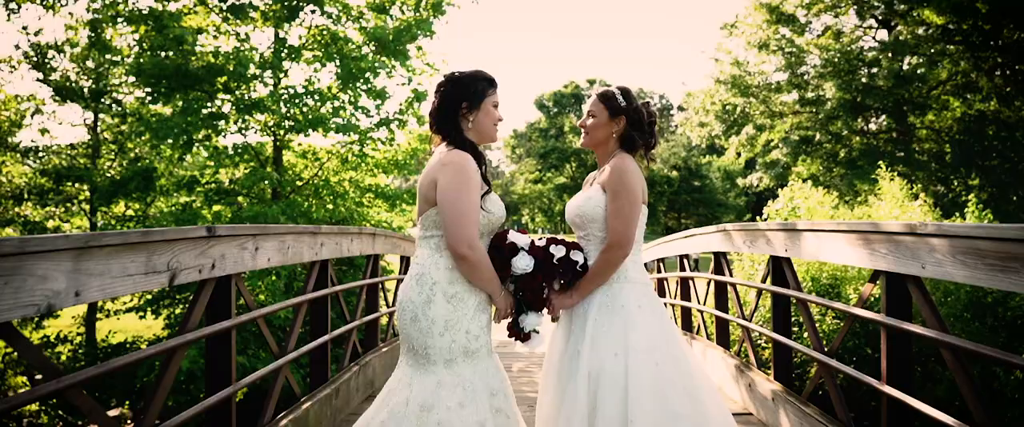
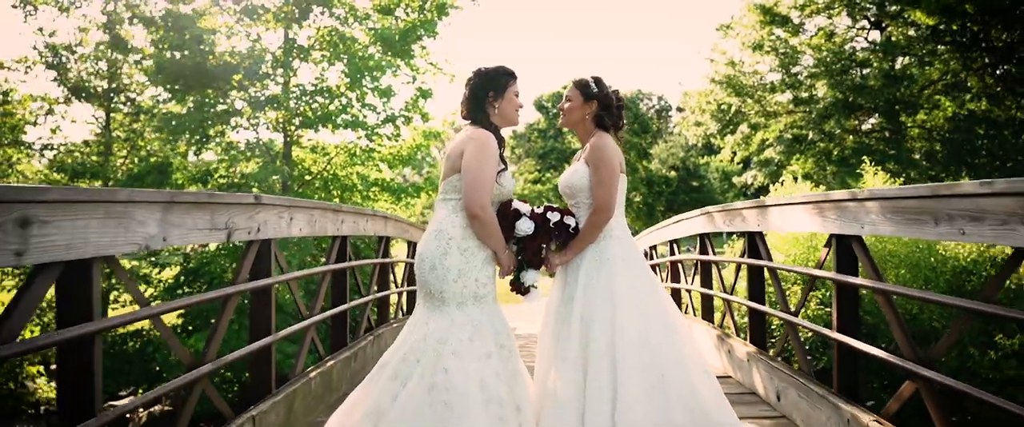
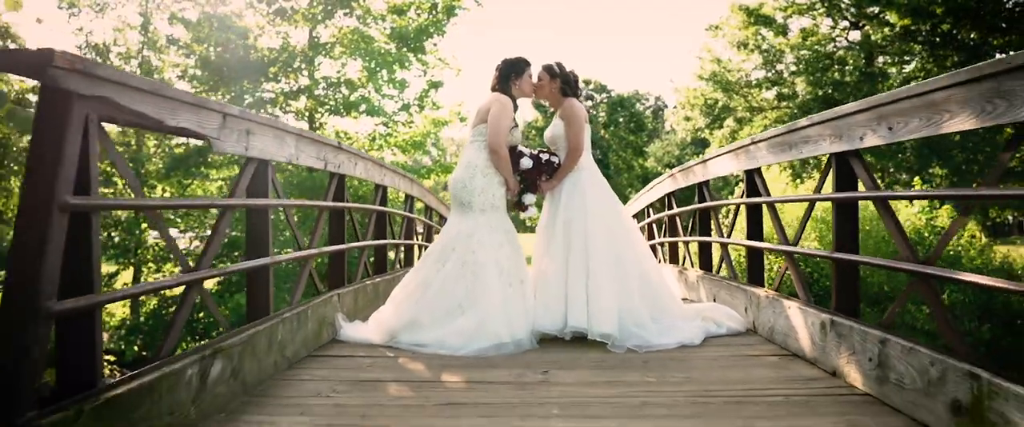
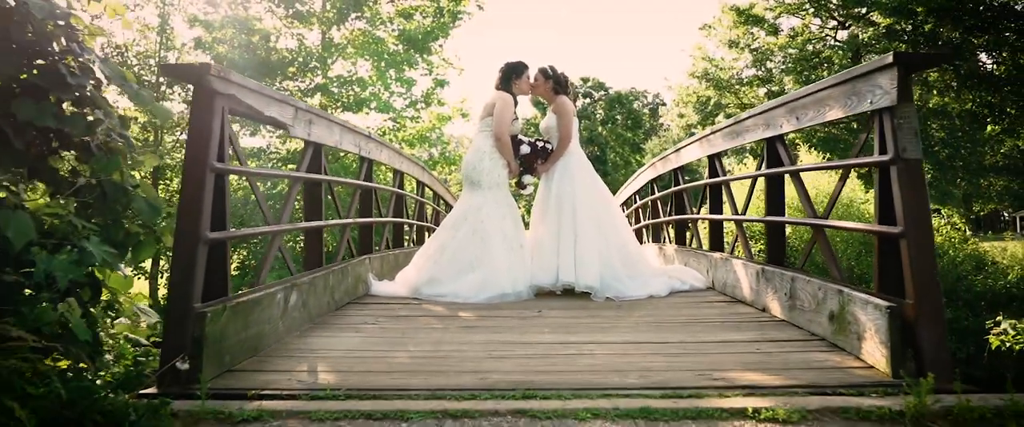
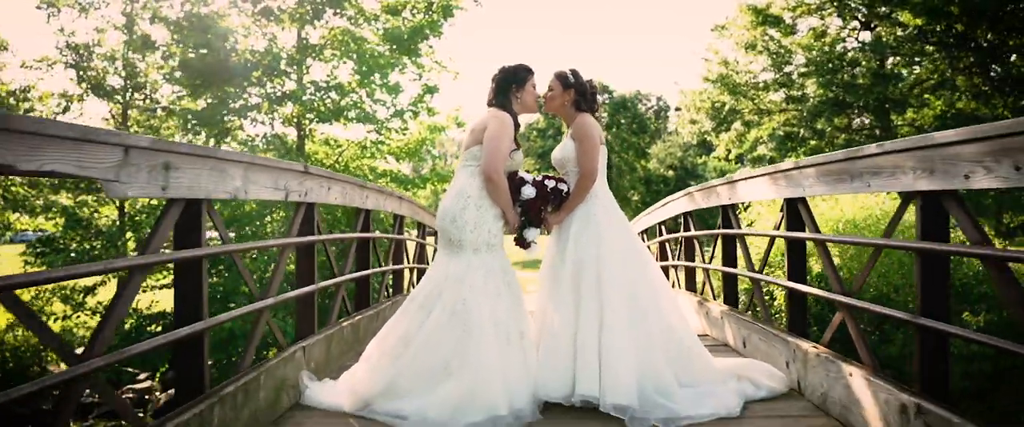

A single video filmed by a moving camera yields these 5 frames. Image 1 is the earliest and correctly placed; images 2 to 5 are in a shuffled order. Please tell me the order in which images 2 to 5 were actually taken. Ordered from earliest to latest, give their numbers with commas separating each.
2, 5, 3, 4
